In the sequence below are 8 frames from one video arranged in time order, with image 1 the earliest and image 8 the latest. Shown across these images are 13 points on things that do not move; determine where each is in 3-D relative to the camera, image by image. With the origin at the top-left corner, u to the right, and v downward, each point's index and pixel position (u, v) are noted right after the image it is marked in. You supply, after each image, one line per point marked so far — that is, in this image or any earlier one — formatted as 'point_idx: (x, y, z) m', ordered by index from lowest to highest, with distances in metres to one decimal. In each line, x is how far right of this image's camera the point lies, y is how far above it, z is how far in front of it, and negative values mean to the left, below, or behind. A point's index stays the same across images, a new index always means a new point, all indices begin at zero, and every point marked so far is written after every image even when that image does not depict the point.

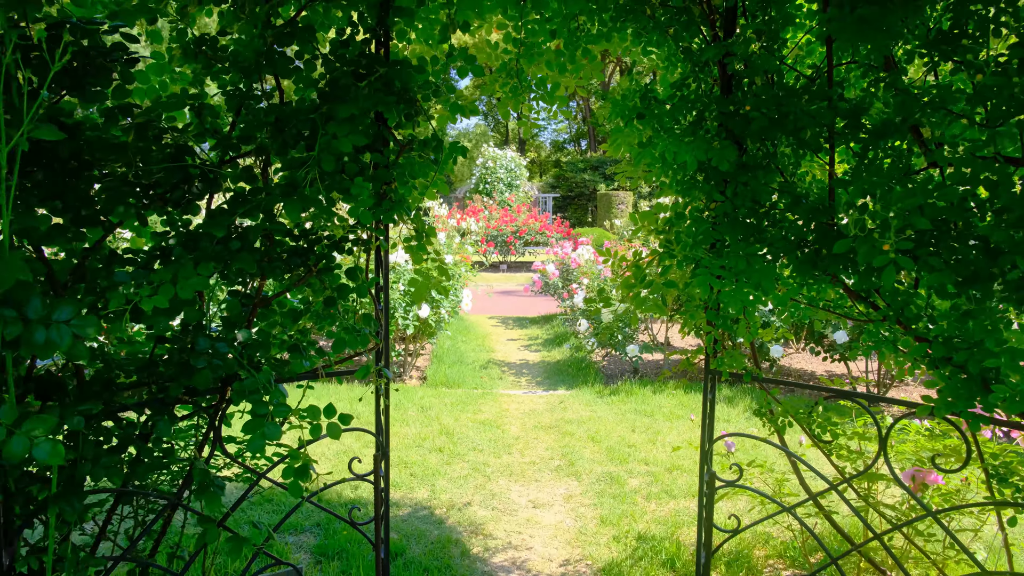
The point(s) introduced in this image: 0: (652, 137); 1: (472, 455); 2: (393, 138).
0: (+0.4, +0.4, +1.9) m
1: (-0.2, -0.9, +3.5) m
2: (-0.3, +0.4, +1.9) m
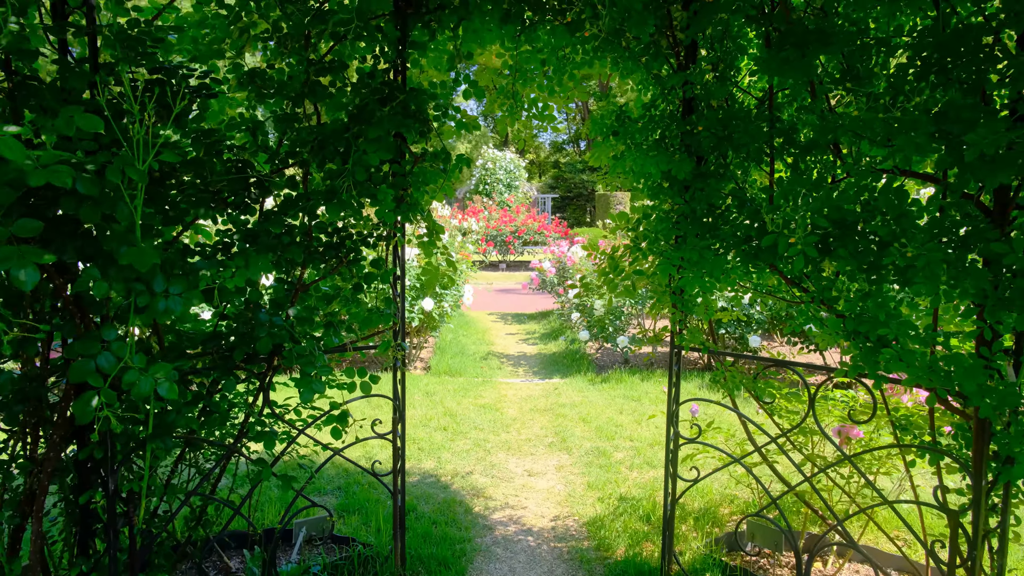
0: (+0.4, +0.5, +2.3) m
1: (-0.2, -0.8, +3.9) m
2: (-0.3, +0.5, +2.3) m
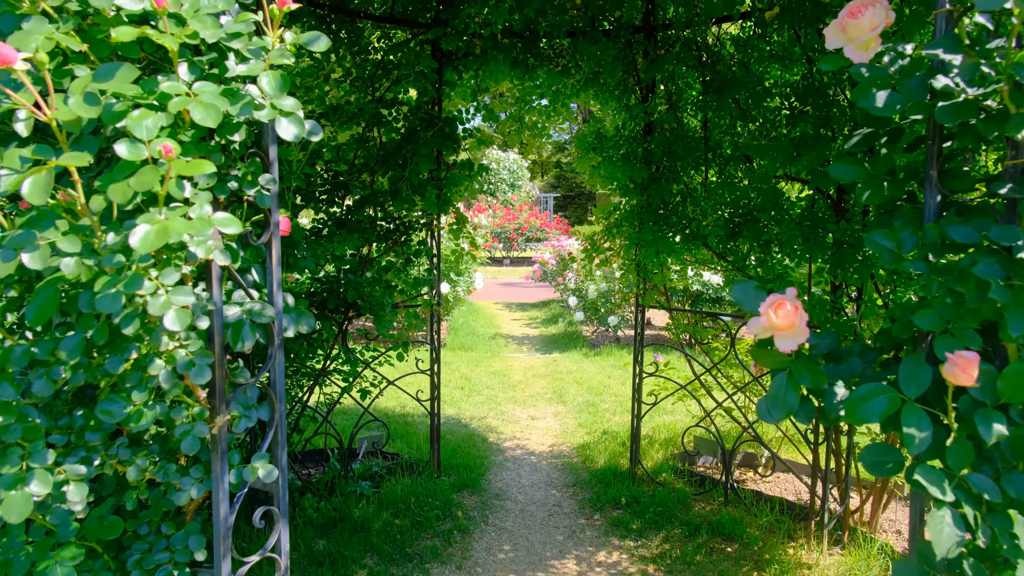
0: (+0.4, +0.6, +3.1) m
1: (-0.2, -0.7, +4.7) m
2: (-0.3, +0.6, +3.1) m
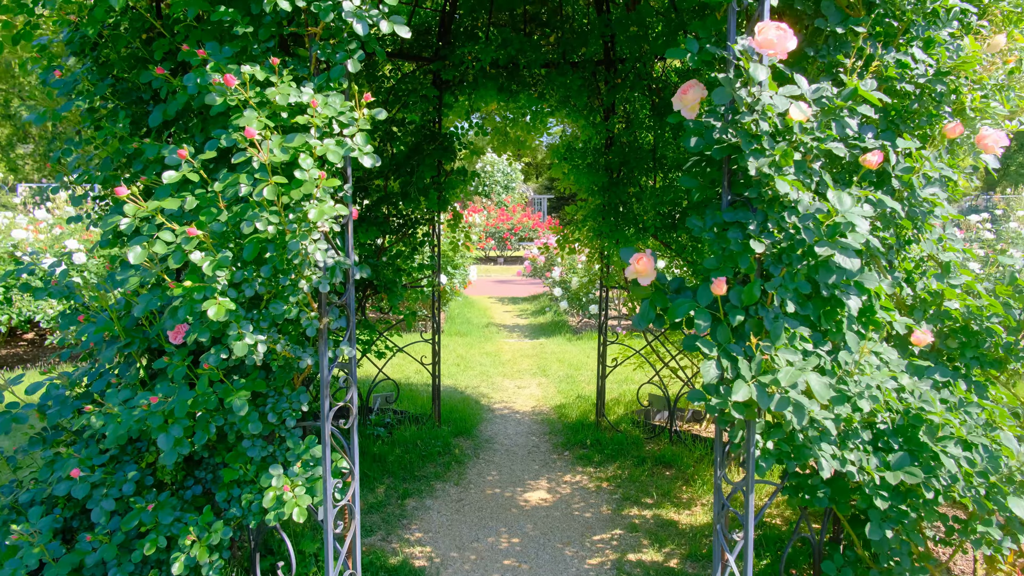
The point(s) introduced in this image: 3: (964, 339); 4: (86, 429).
0: (+0.3, +0.7, +3.8) m
1: (-0.3, -0.6, +5.4) m
2: (-0.4, +0.7, +3.8) m
3: (+1.3, -0.1, +1.9) m
4: (-1.1, -0.4, +1.7) m
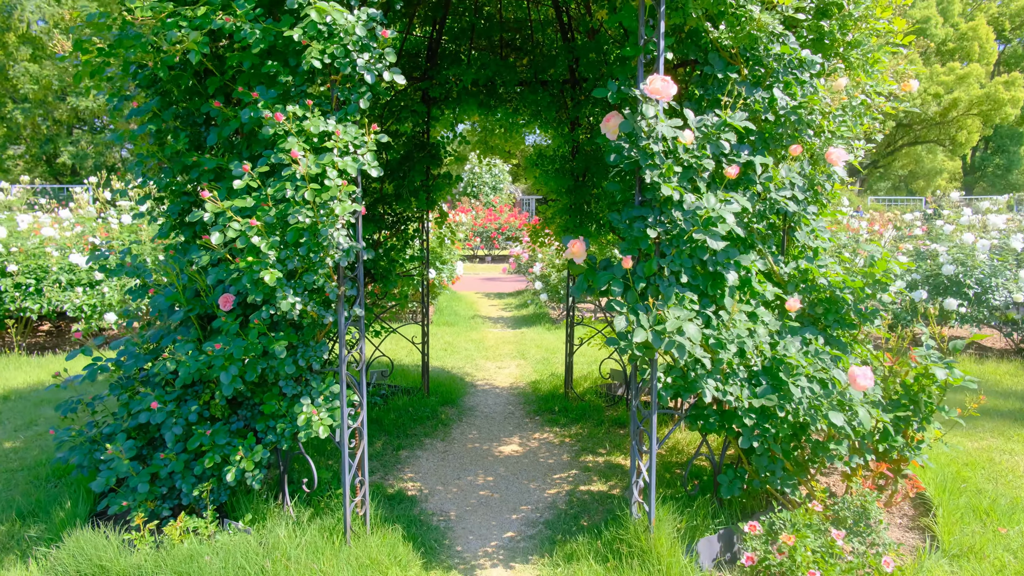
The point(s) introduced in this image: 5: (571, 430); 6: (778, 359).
0: (+0.2, +0.8, +4.4) m
1: (-0.4, -0.6, +6.0) m
2: (-0.5, +0.7, +4.3) m
3: (+1.2, -0.1, +2.5) m
4: (-1.2, -0.3, +2.3) m
5: (+0.3, -0.8, +3.8) m
6: (+0.9, -0.2, +2.2) m
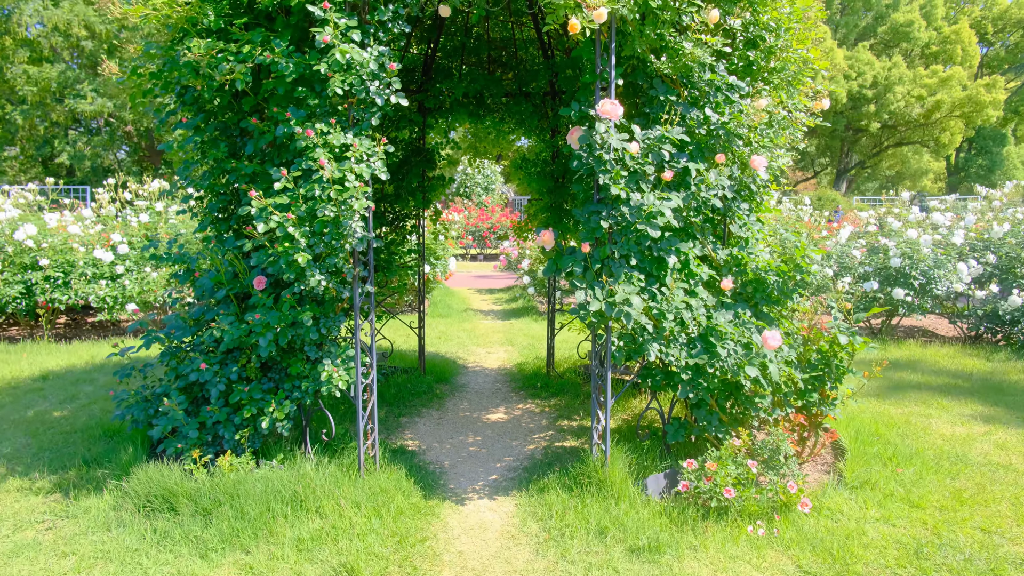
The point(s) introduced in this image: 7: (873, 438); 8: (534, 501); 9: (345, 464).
0: (+0.1, +0.8, +4.9) m
1: (-0.5, -0.5, +6.5) m
2: (-0.6, +0.8, +4.9) m
3: (+1.1, 0.0, +3.0) m
4: (-1.3, -0.2, +2.8) m
5: (+0.2, -0.7, +4.3) m
6: (+0.8, -0.2, +2.7) m
7: (+1.8, -0.7, +3.3) m
8: (+0.1, -0.9, +2.7) m
9: (-0.7, -0.7, +2.7) m
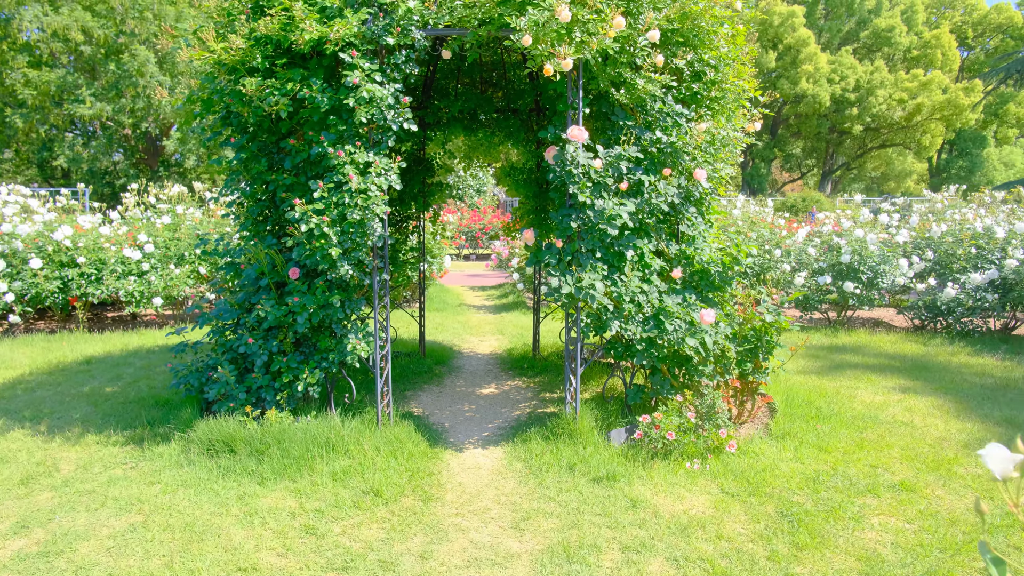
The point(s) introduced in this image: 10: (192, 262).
0: (0.0, +0.9, +5.6) m
1: (-0.6, -0.4, +7.1) m
2: (-0.7, +0.9, +5.5) m
3: (+1.0, +0.1, +3.6) m
4: (-1.3, -0.2, +3.4) m
5: (+0.2, -0.7, +5.0) m
6: (+0.7, -0.1, +3.4) m
7: (+1.7, -0.7, +3.9) m
8: (0.0, -0.8, +3.3) m
9: (-0.7, -0.7, +3.4) m
10: (-3.2, +0.3, +6.7) m
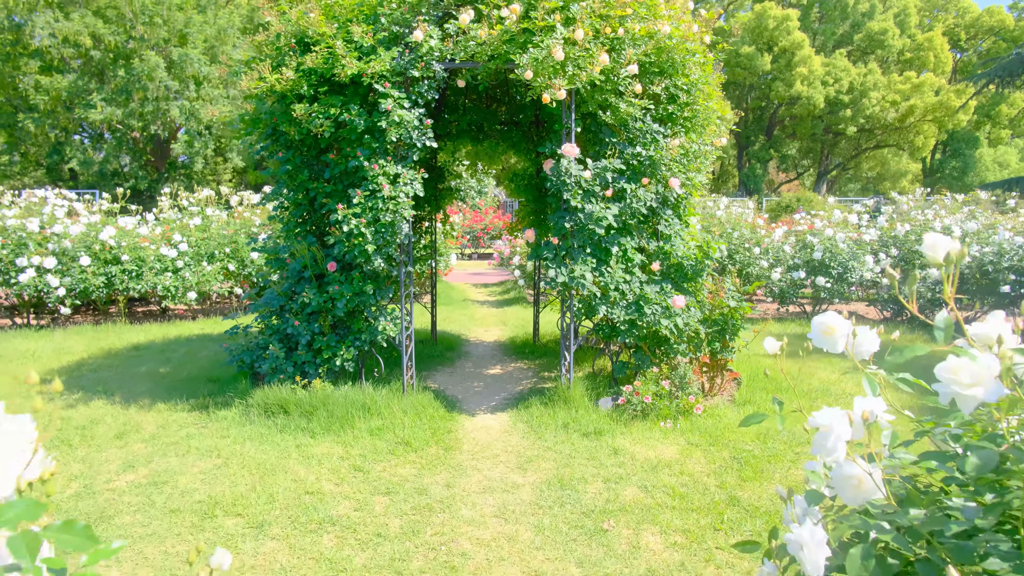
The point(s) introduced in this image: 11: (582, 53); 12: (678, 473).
0: (0.0, +0.9, +6.2) m
1: (-0.6, -0.4, +7.8) m
2: (-0.7, +0.9, +6.1) m
3: (+1.0, +0.1, +4.3) m
4: (-1.3, -0.1, +4.0) m
5: (+0.2, -0.6, +5.6) m
6: (+0.8, 0.0, +4.0) m
7: (+1.7, -0.6, +4.6) m
8: (+0.1, -0.7, +4.0) m
9: (-0.7, -0.6, +4.0) m
10: (-3.2, +0.3, +7.3) m
11: (+0.4, +1.3, +3.6) m
12: (+0.8, -0.8, +3.1) m
